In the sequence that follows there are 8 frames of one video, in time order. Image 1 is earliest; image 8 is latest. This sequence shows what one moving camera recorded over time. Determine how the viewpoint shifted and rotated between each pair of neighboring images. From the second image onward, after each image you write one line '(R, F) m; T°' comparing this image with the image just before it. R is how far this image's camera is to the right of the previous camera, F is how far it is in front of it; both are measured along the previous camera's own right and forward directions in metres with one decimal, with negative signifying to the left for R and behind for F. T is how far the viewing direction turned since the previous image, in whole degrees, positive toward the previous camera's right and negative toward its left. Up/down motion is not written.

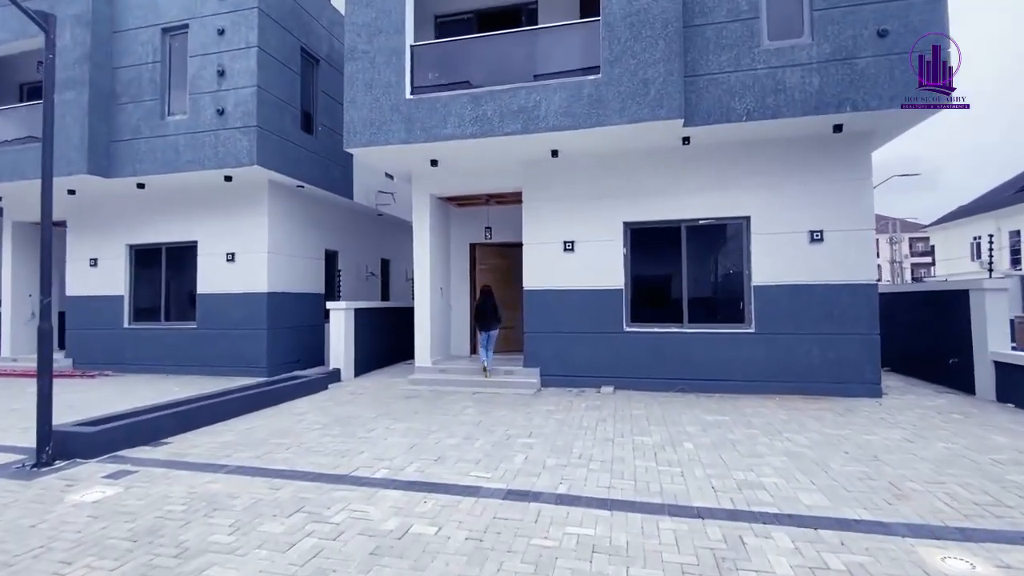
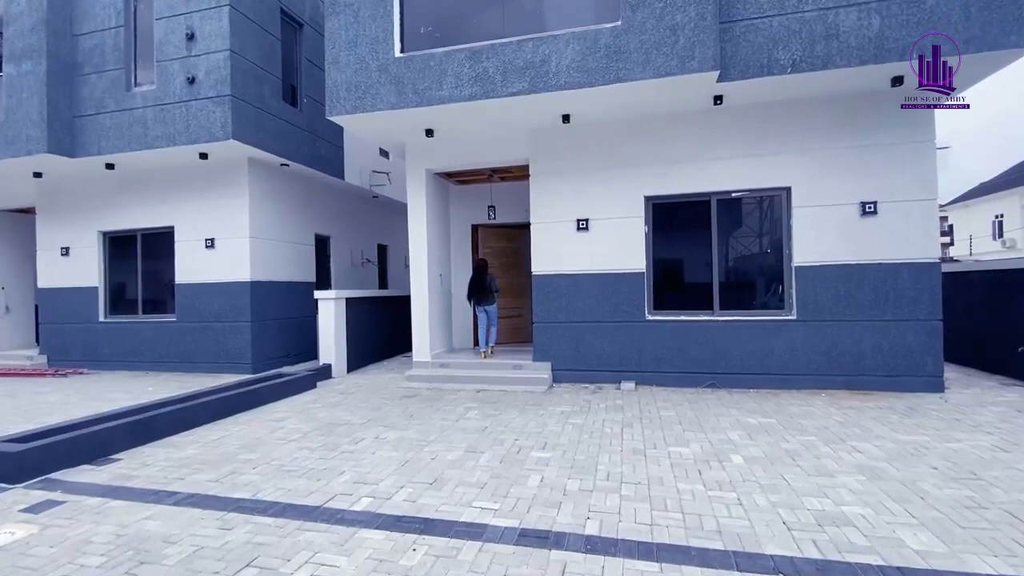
(-0.1, +1.0) m; -1°
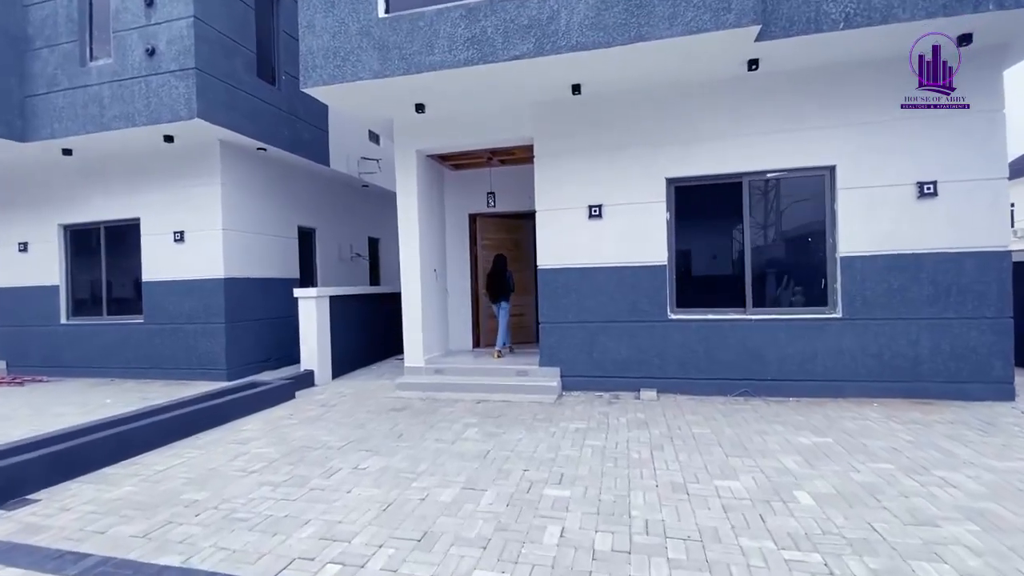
(-0.1, +1.0) m; 0°
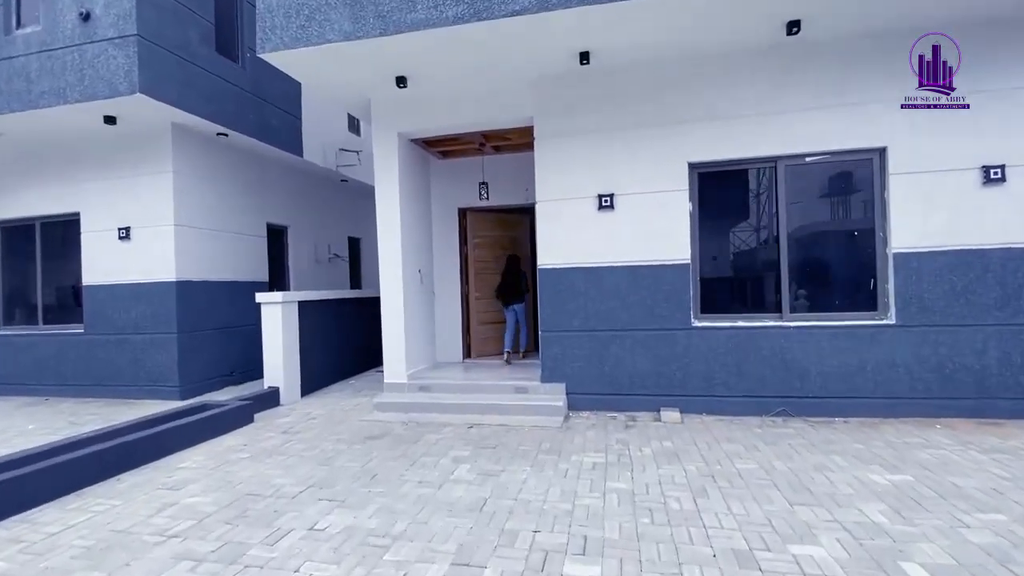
(-0.1, +1.0) m; +1°
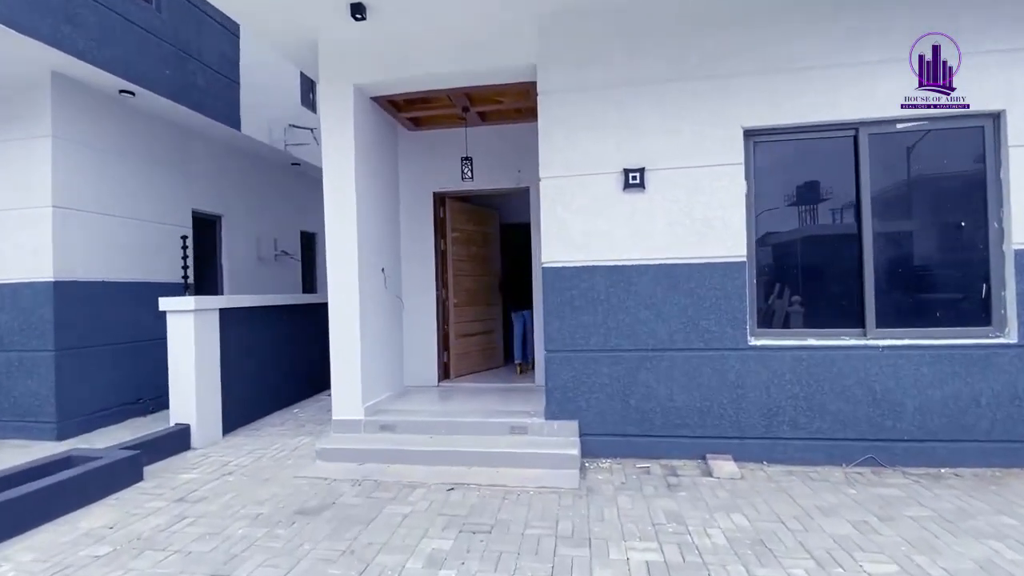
(-0.2, +1.6) m; +3°
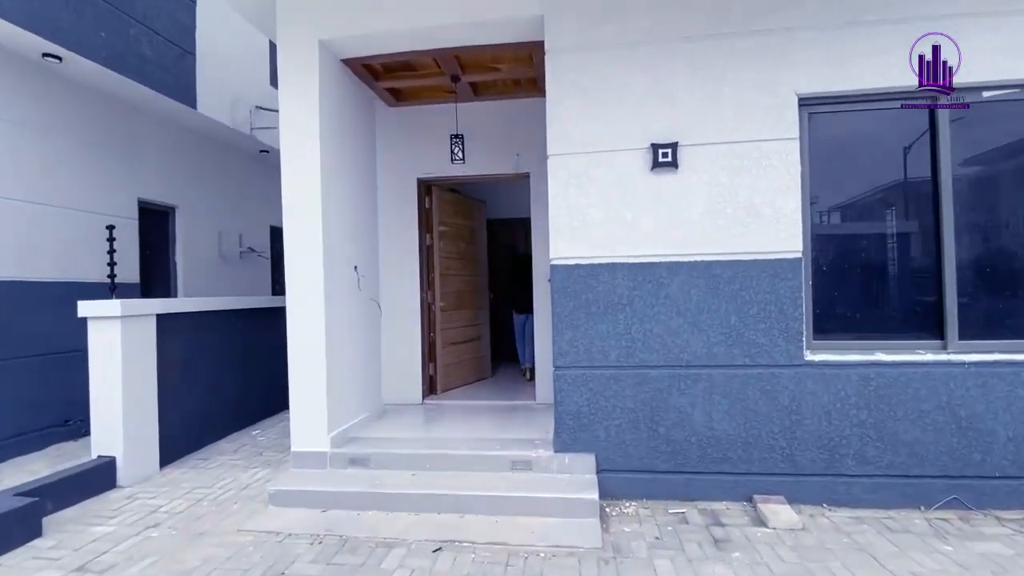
(-0.1, +0.9) m; +2°
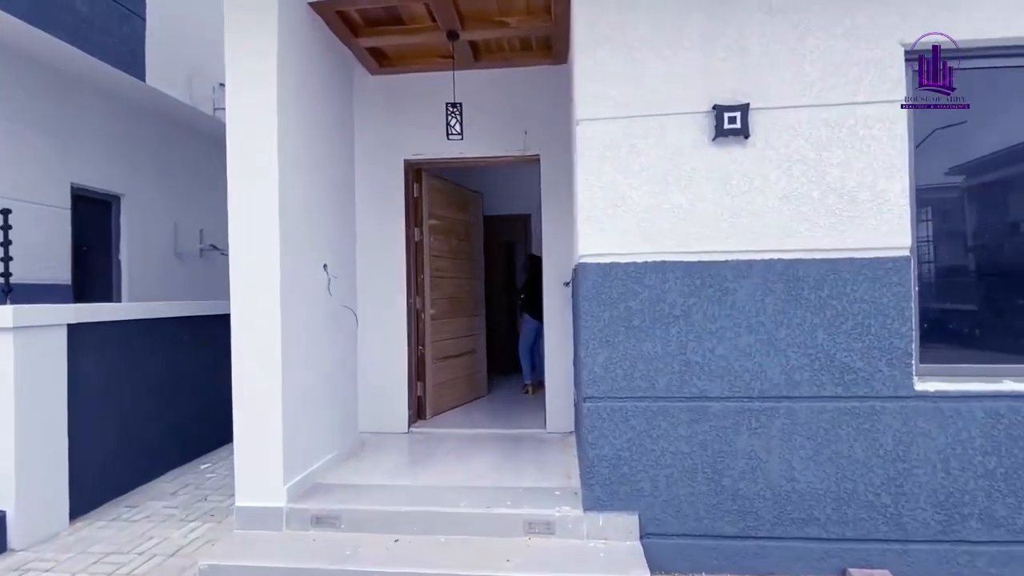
(-0.2, +0.9) m; +2°
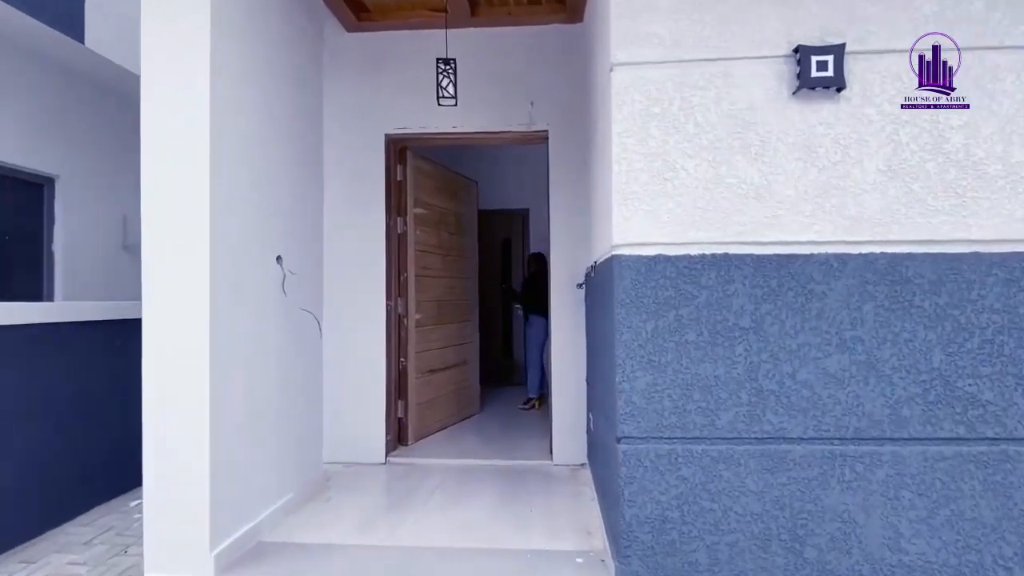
(-0.1, +0.7) m; +1°
